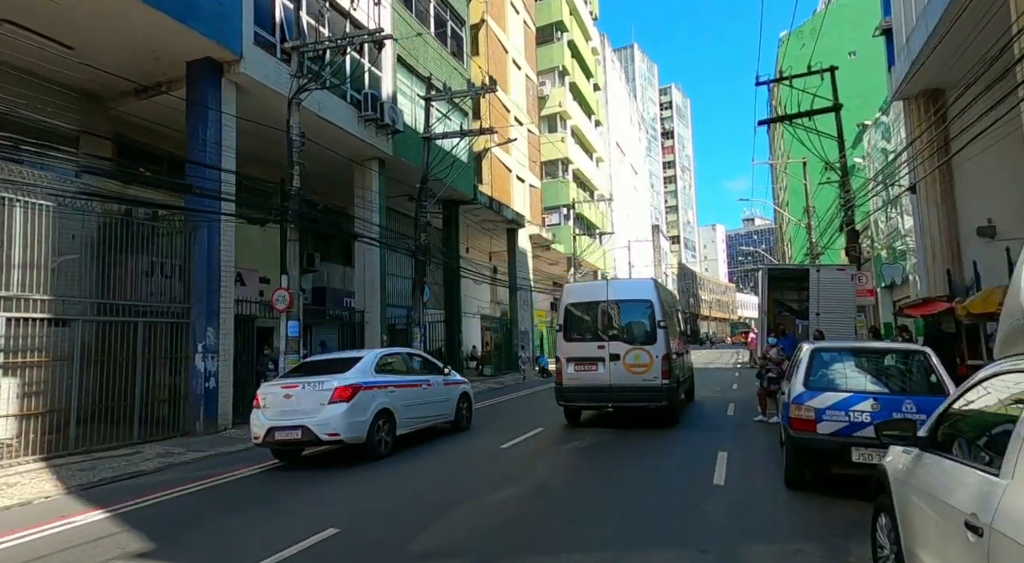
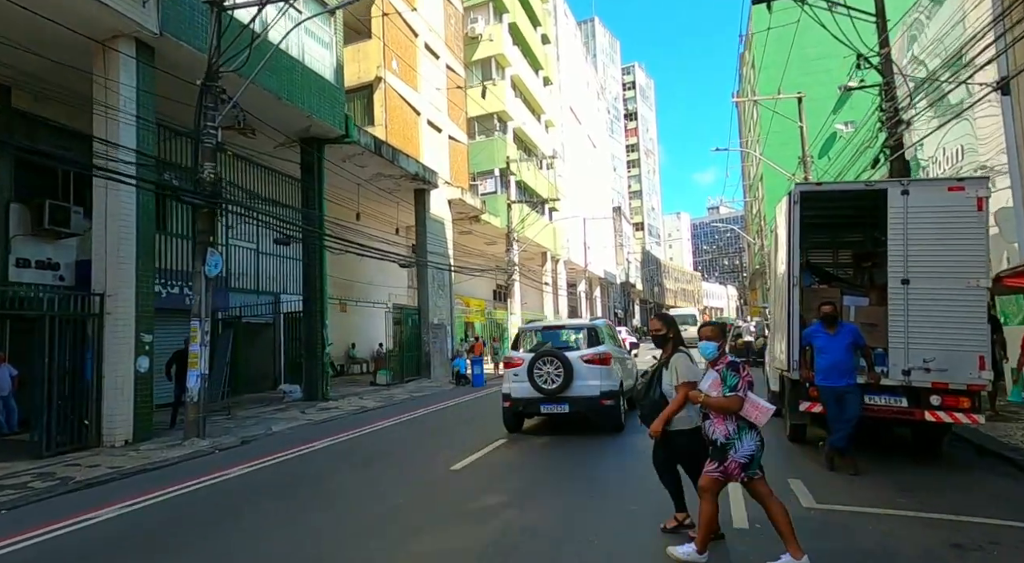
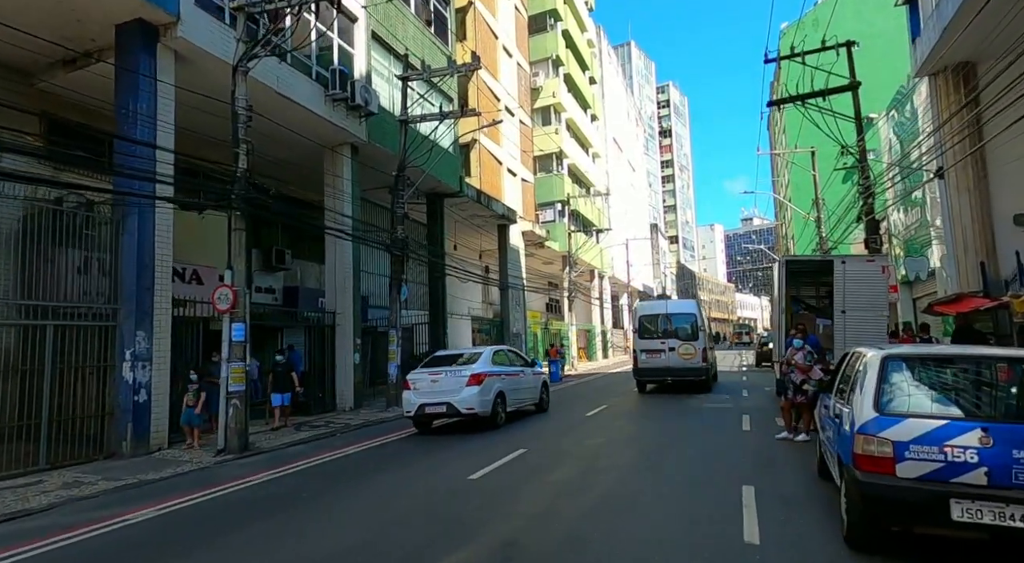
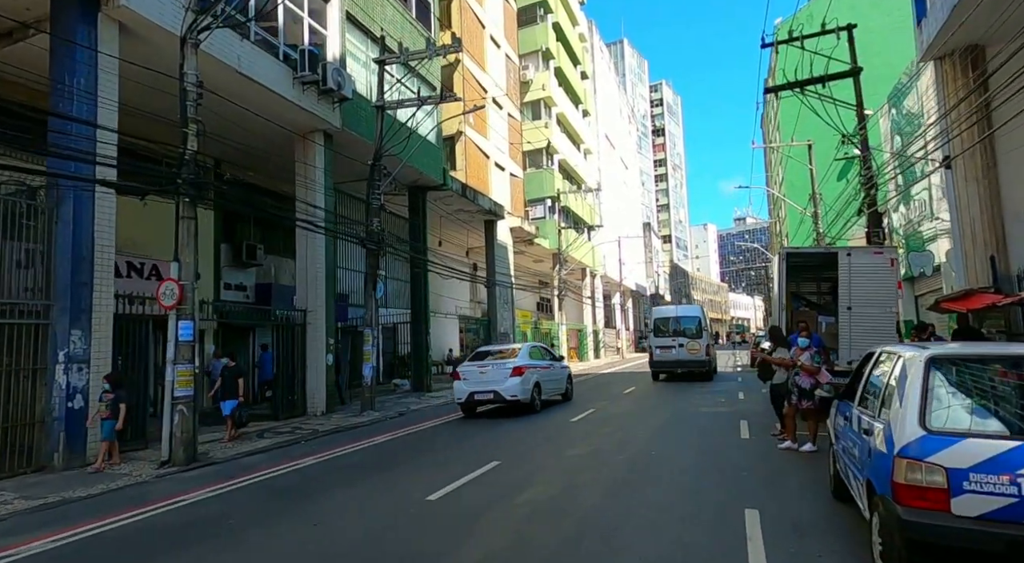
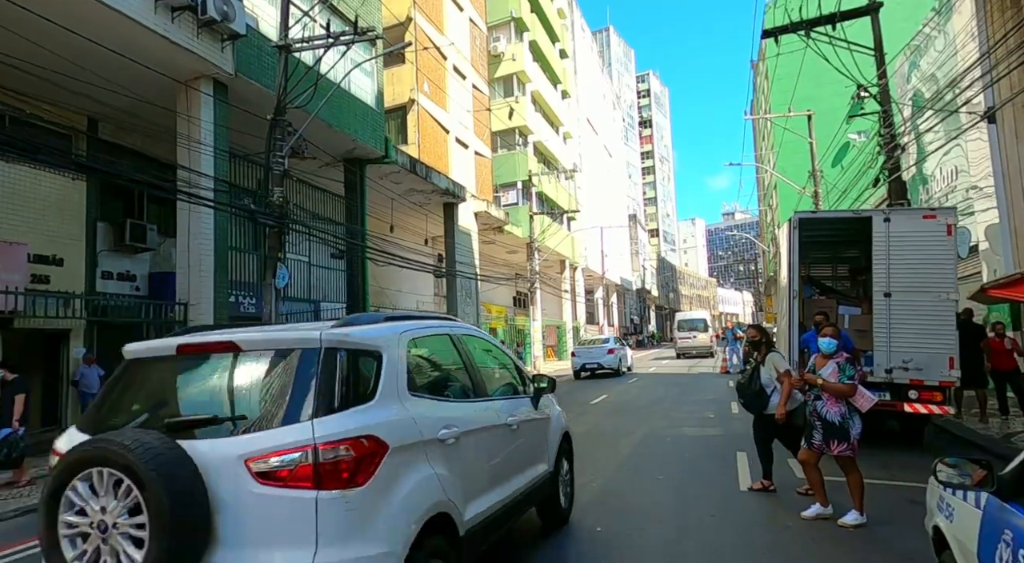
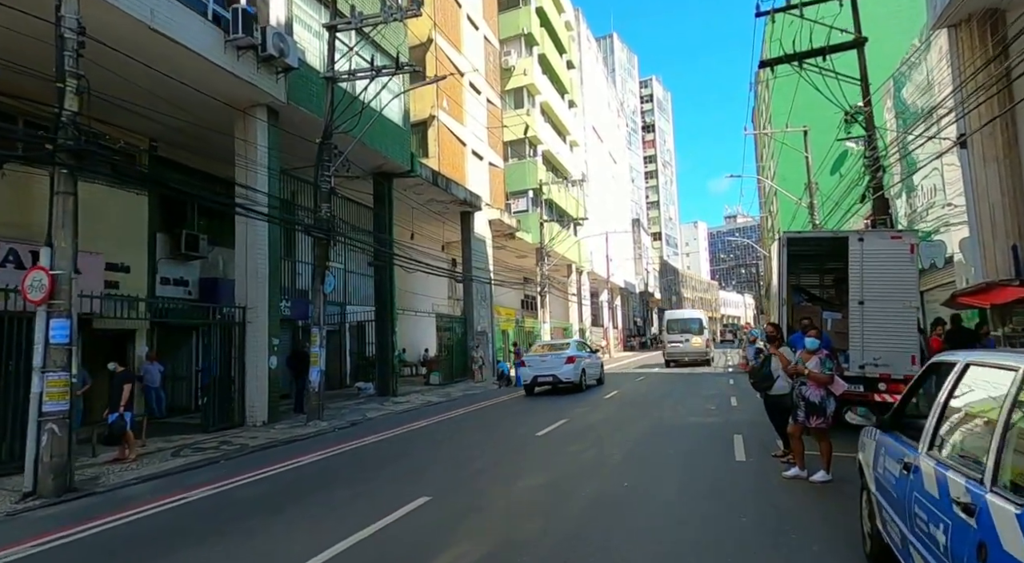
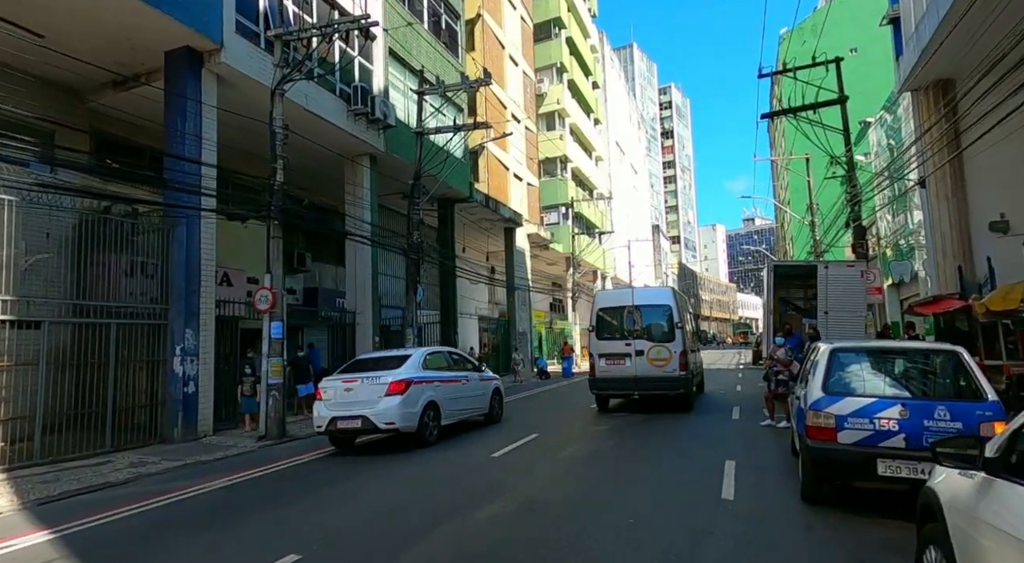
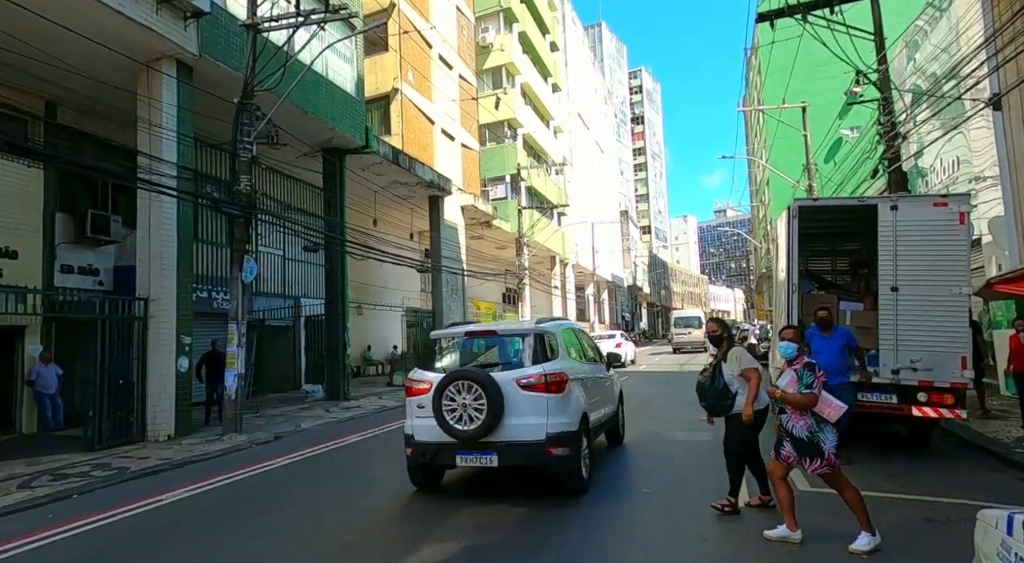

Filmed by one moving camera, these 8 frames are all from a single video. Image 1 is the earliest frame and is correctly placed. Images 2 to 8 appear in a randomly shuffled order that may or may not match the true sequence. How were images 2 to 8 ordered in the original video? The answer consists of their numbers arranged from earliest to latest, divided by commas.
7, 3, 4, 6, 5, 8, 2
